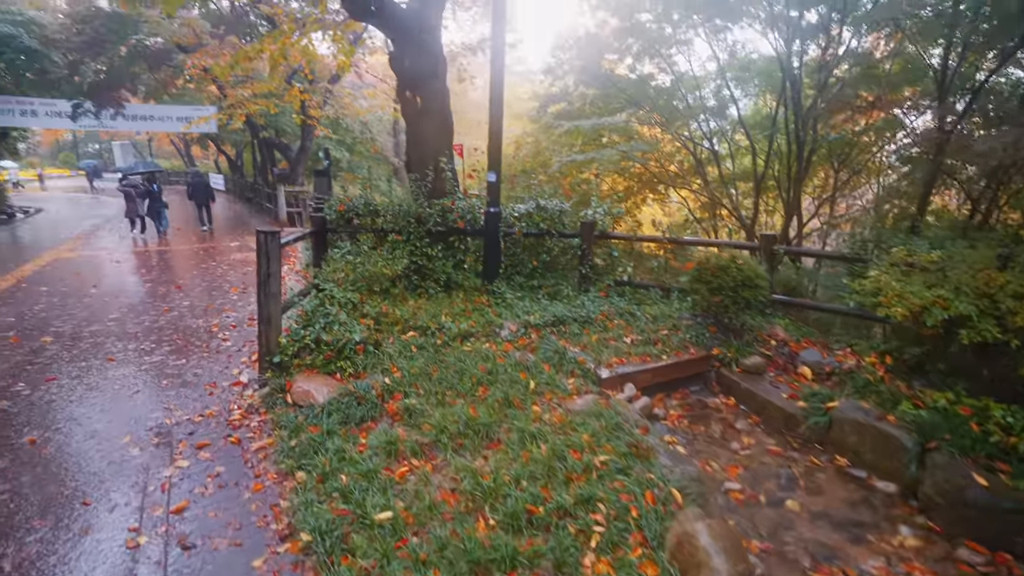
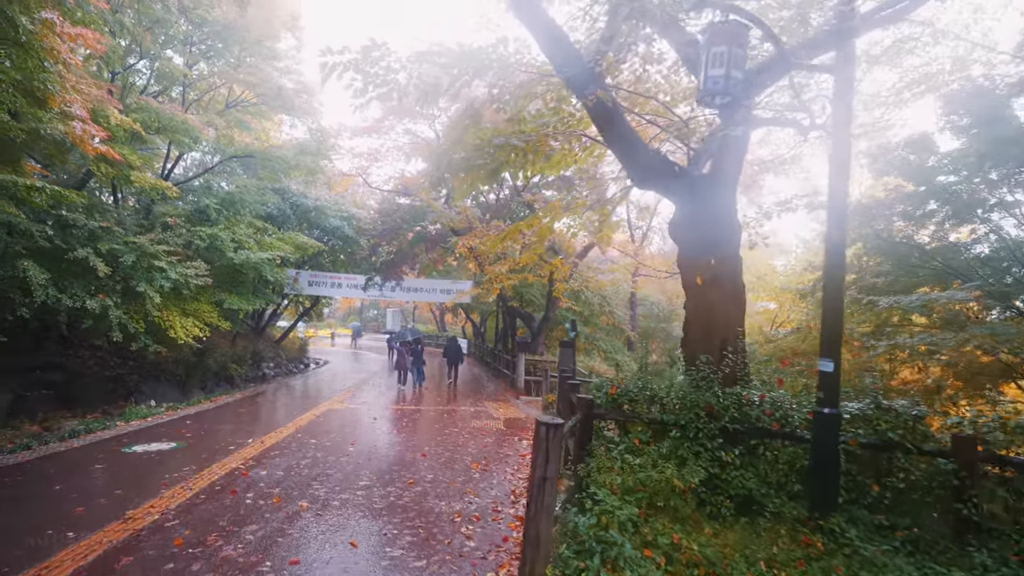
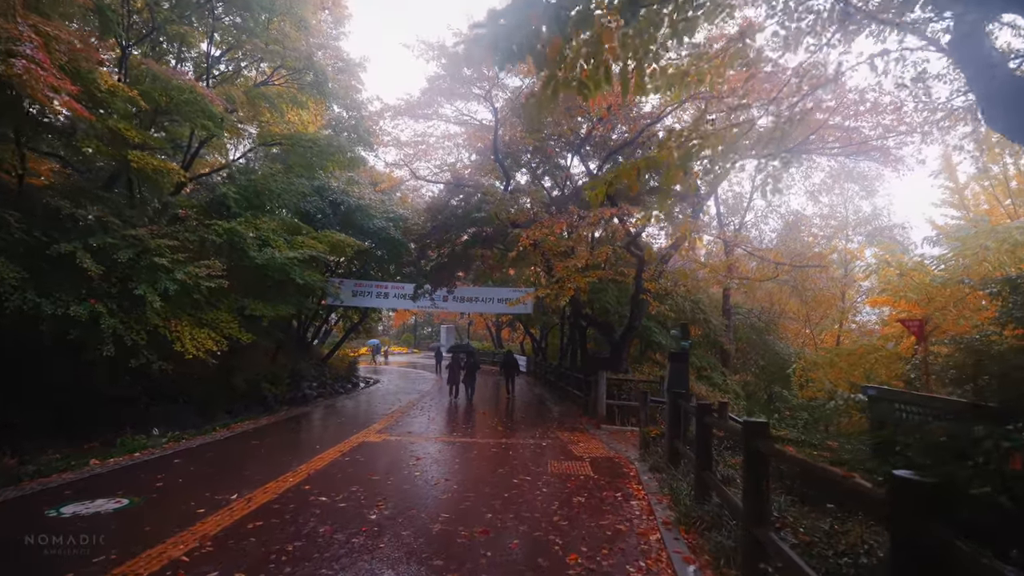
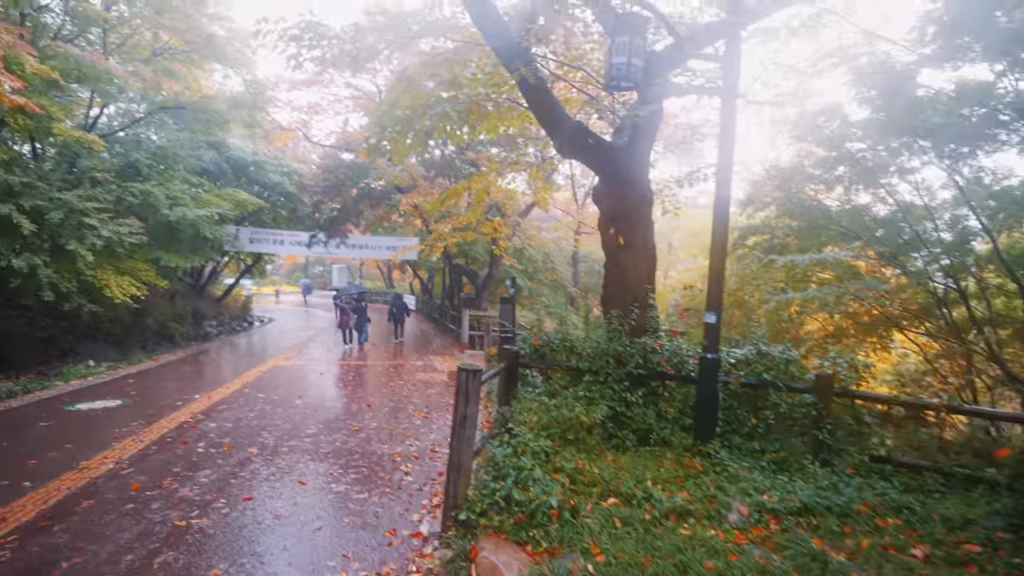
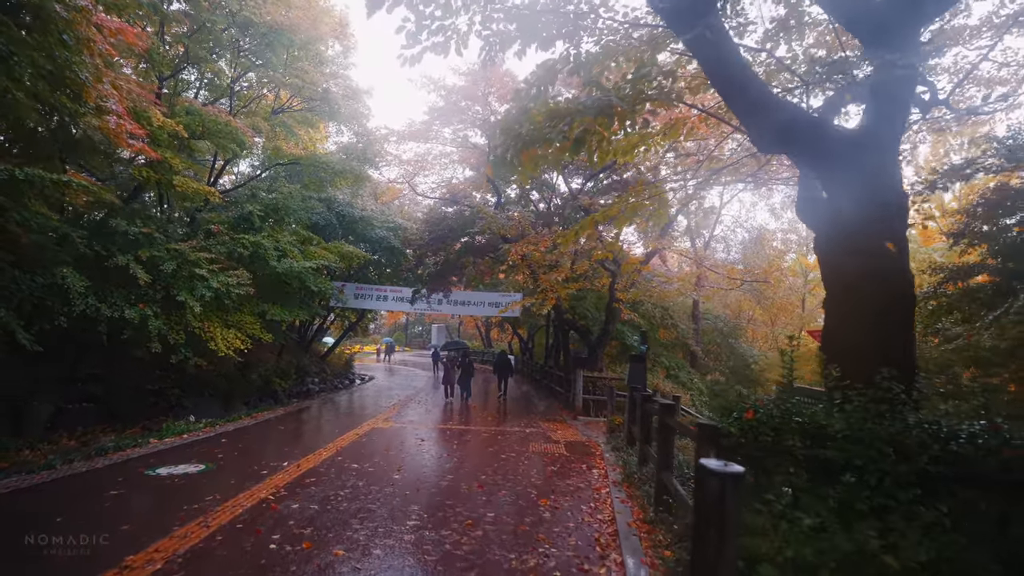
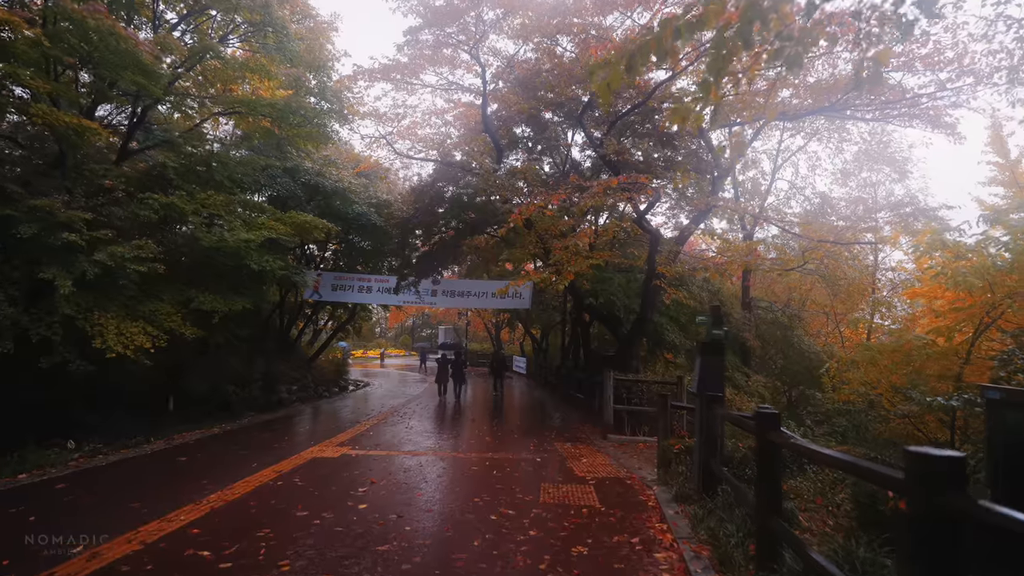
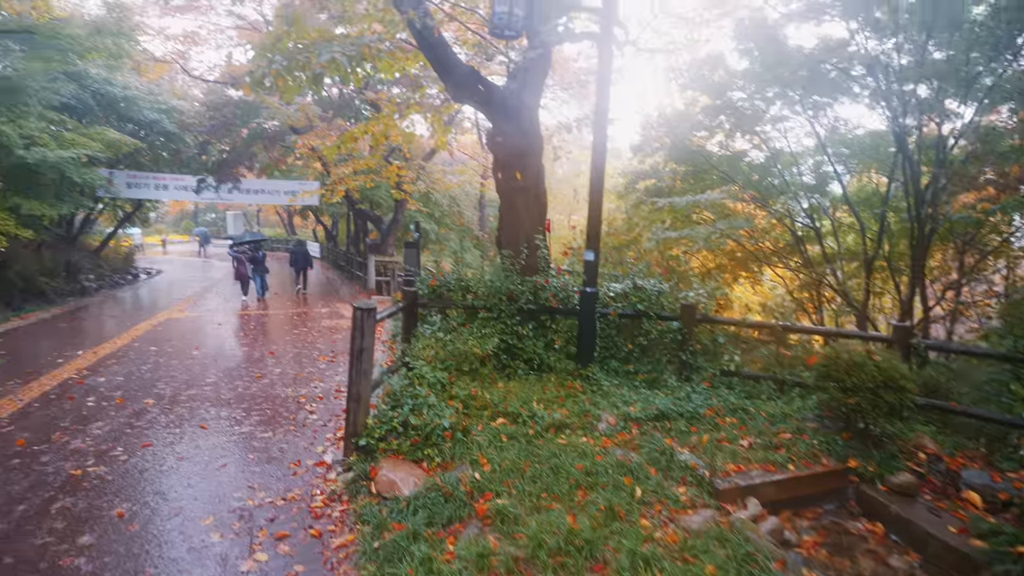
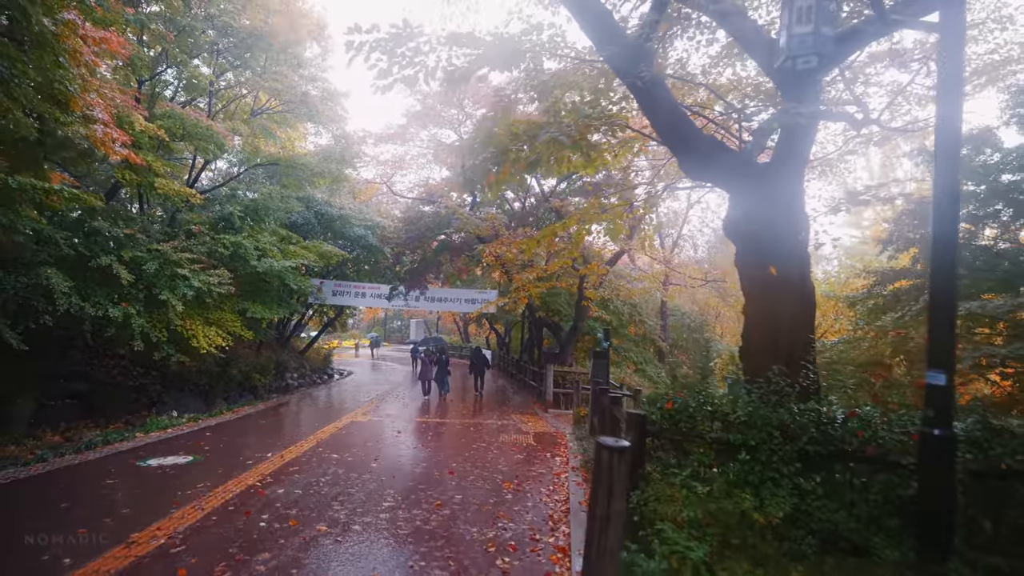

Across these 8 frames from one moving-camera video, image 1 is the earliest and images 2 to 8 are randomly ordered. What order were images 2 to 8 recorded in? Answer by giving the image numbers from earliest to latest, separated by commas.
7, 4, 2, 8, 5, 3, 6
